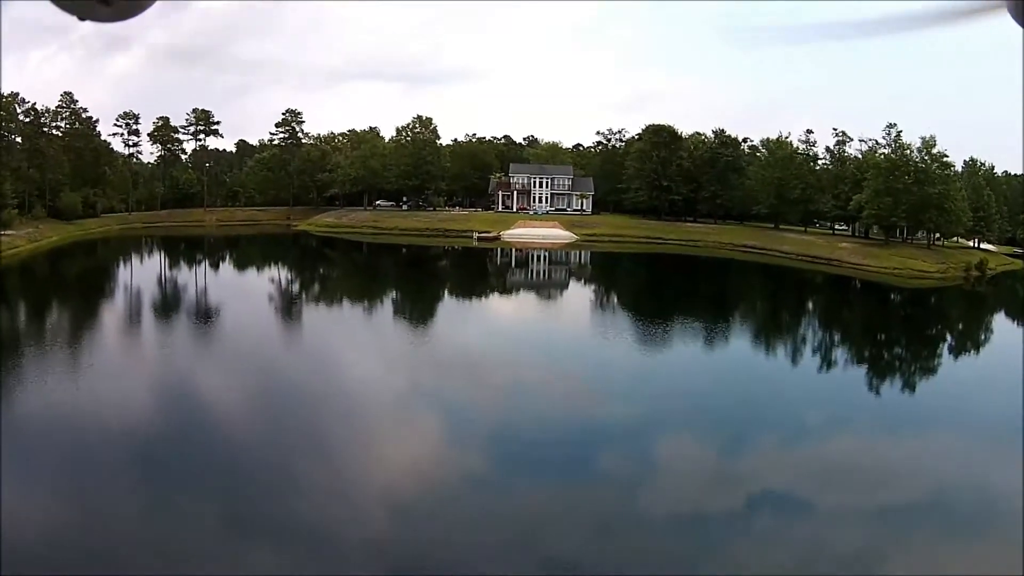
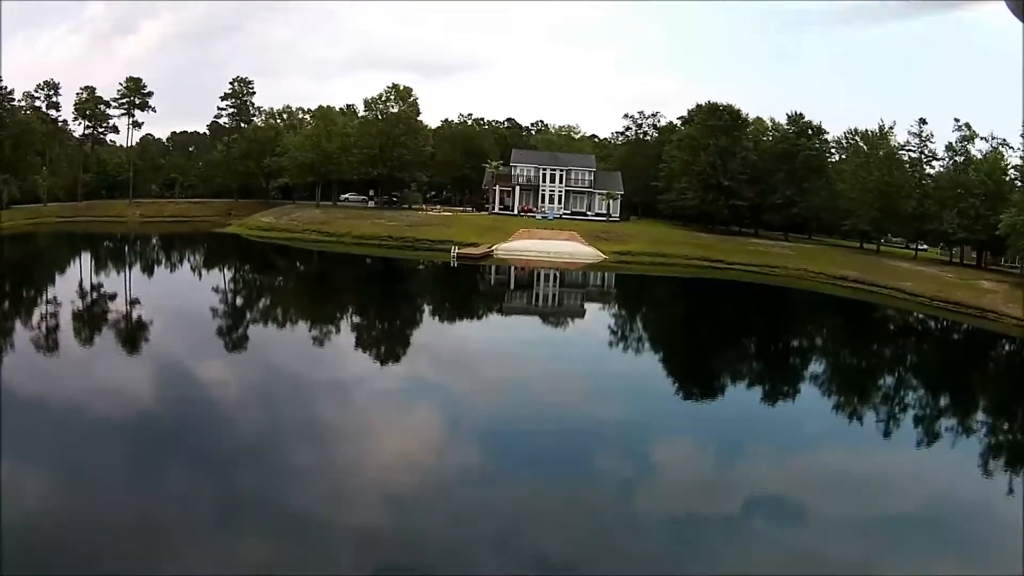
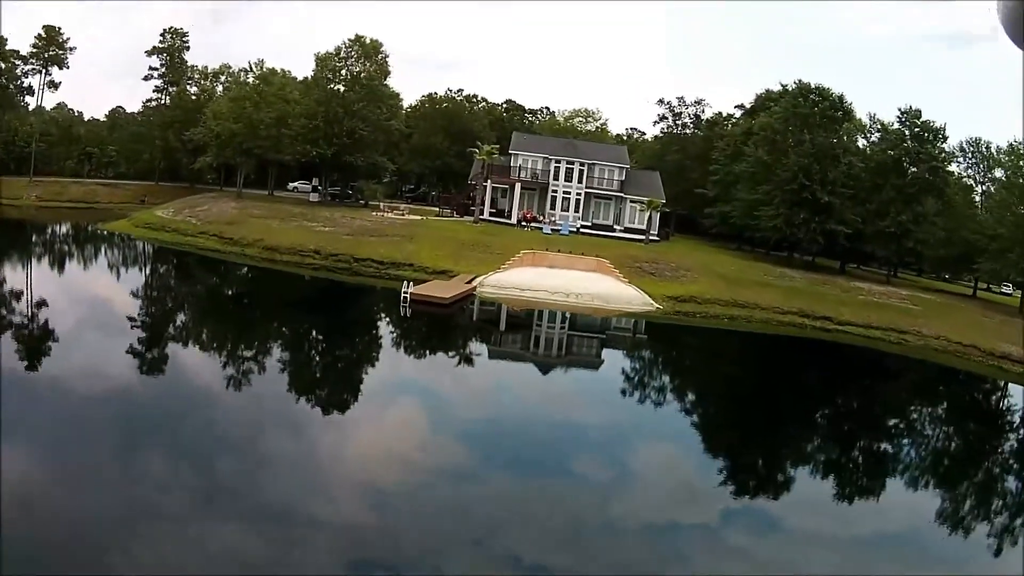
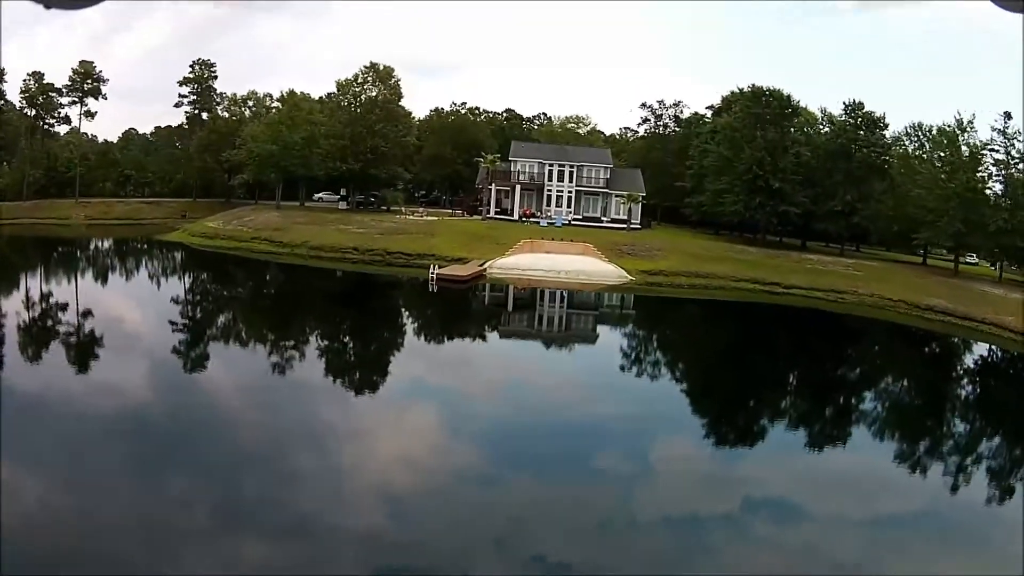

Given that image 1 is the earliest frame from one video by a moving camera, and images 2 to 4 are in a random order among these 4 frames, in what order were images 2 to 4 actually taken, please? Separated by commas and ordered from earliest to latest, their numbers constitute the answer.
2, 4, 3
